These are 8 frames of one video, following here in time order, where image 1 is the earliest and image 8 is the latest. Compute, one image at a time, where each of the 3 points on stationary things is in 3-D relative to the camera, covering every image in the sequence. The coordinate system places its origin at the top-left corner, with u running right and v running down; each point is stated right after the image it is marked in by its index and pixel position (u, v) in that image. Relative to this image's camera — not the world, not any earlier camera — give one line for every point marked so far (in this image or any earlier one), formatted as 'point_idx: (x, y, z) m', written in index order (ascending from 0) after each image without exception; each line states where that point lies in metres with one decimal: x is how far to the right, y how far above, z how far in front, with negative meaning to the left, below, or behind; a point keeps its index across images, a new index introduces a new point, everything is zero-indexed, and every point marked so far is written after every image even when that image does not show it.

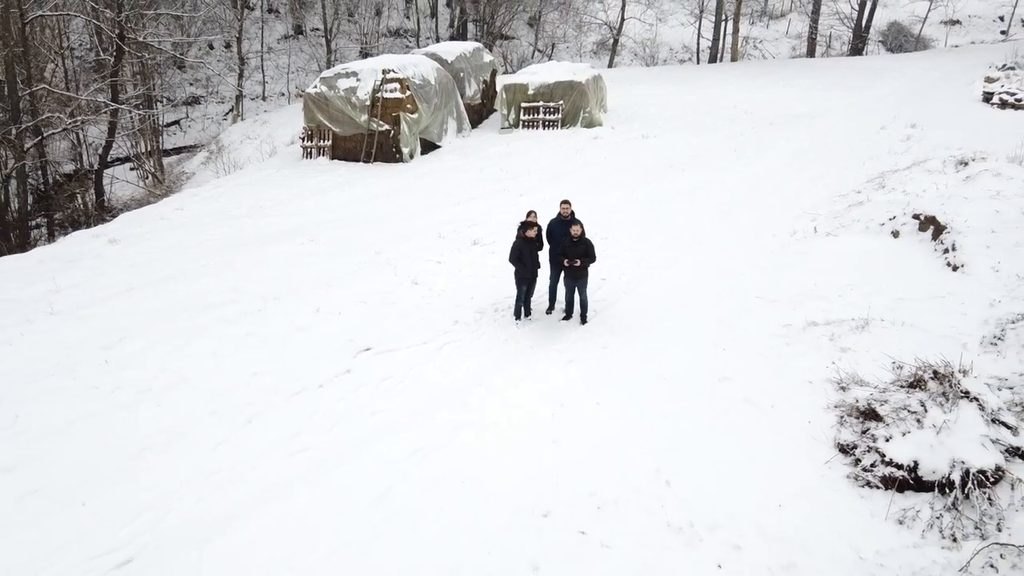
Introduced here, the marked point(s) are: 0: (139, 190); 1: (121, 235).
0: (-6.6, +1.7, +14.4) m
1: (-3.6, +0.5, +7.7) m
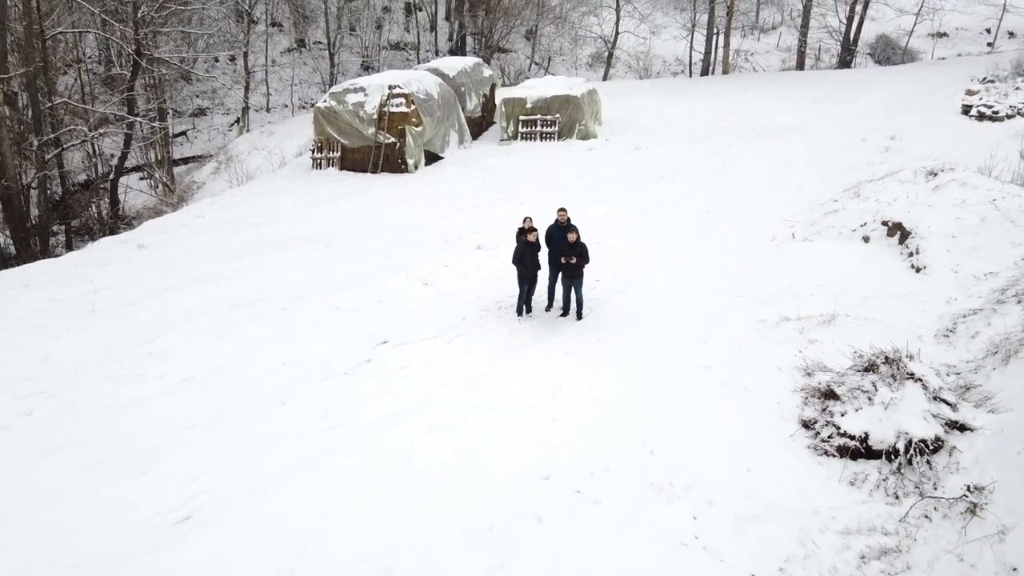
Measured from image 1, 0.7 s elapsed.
0: (-6.6, +1.6, +15.0) m
1: (-3.6, +0.5, +8.2) m
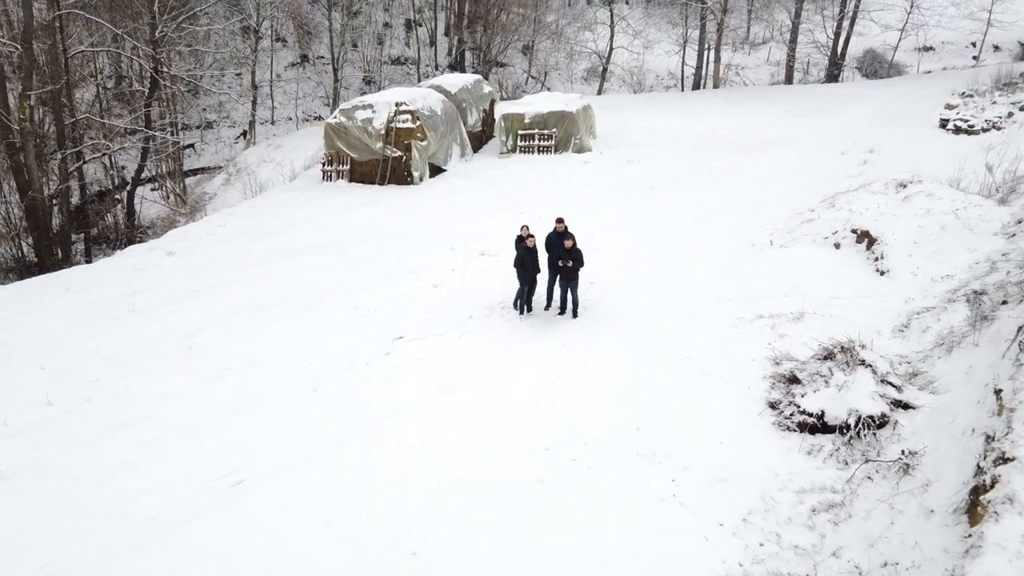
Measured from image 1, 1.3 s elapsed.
0: (-6.6, +1.5, +15.6) m
1: (-3.6, +0.4, +8.8) m
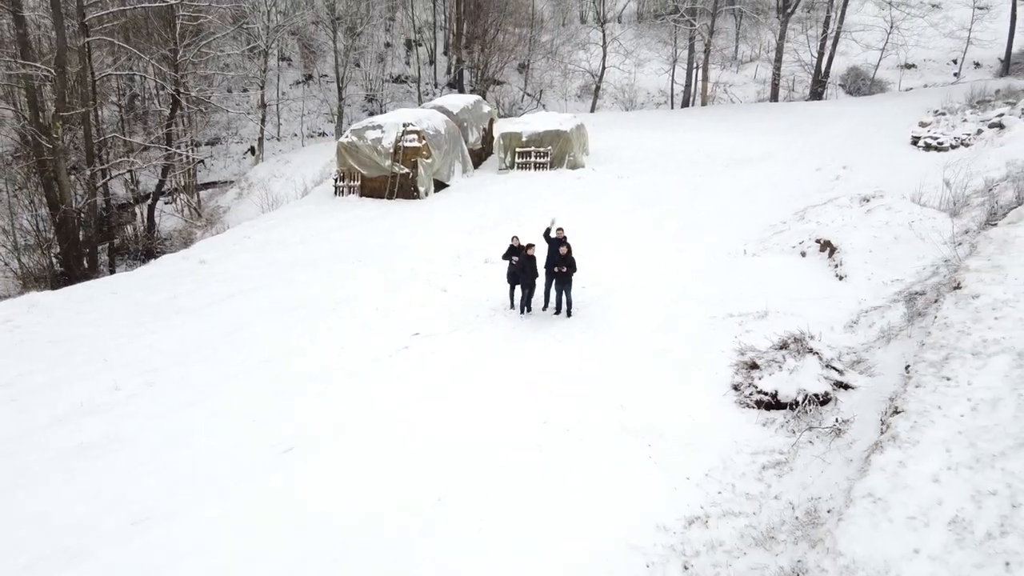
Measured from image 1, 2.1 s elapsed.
0: (-6.7, +1.3, +16.4) m
1: (-3.6, +0.4, +9.7) m
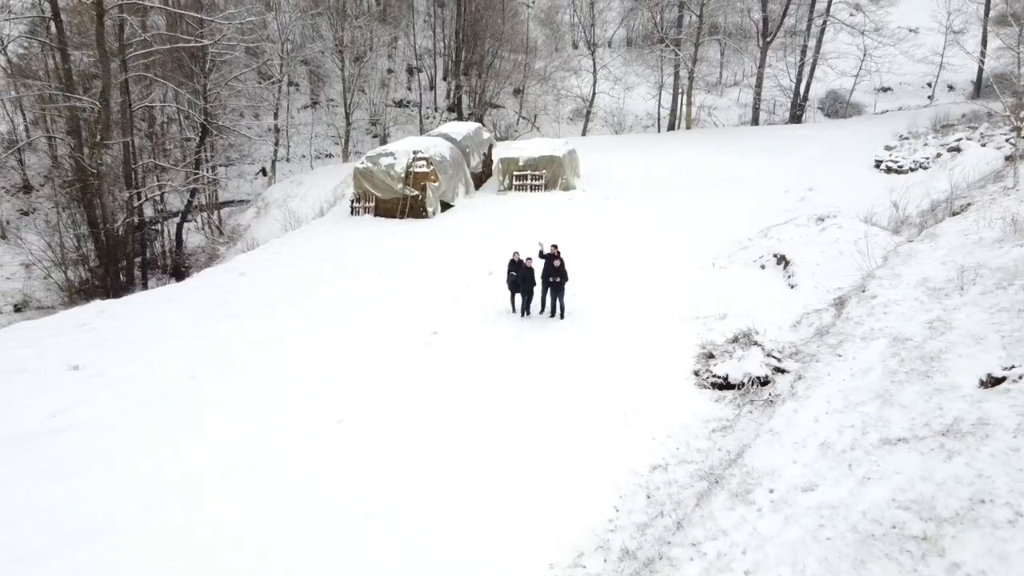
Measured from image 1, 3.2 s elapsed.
0: (-6.7, +1.0, +17.8) m
1: (-3.6, +0.3, +11.0) m
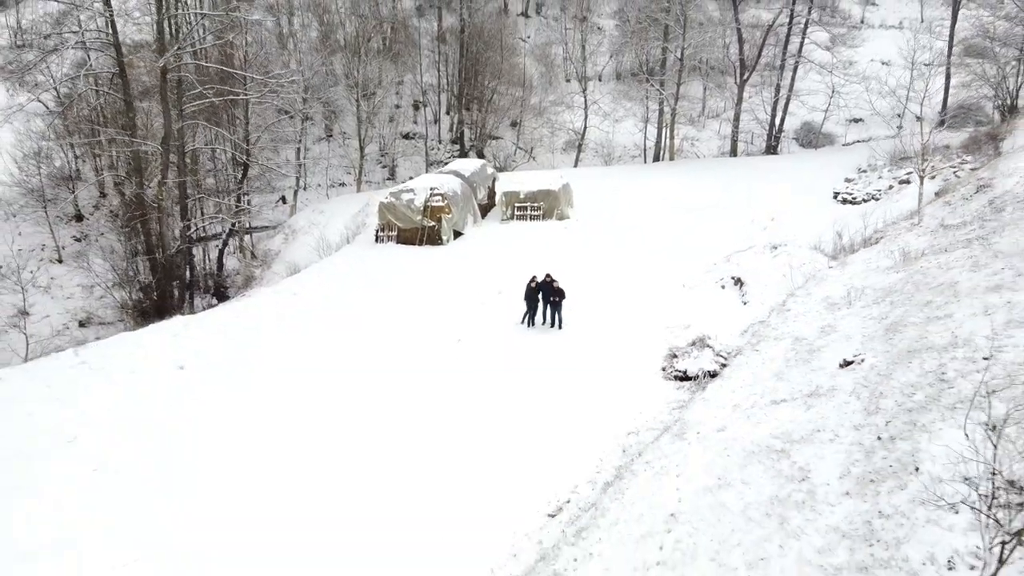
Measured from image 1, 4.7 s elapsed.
0: (-6.7, +0.6, +20.0) m
1: (-3.5, 0.0, +13.2) m
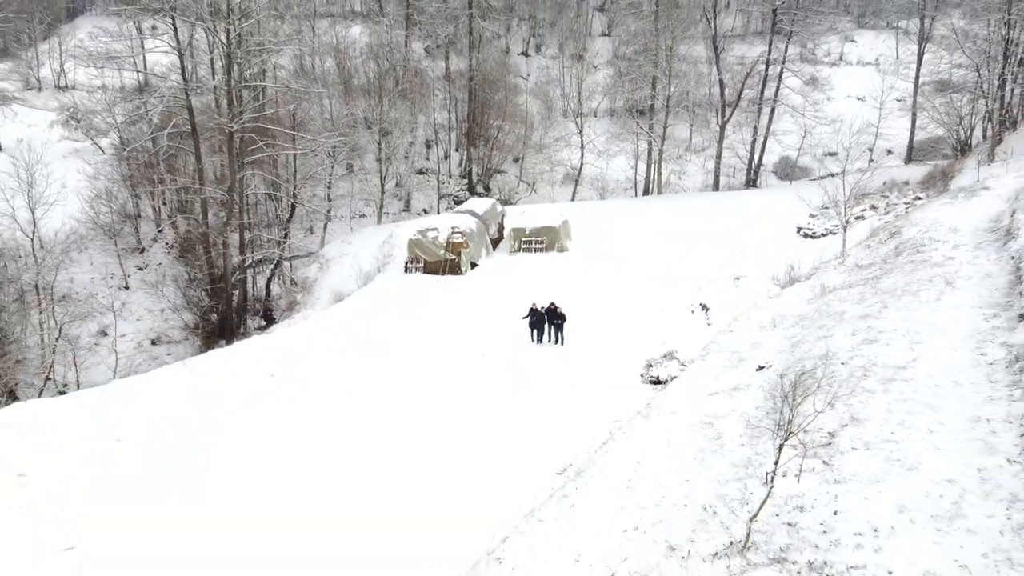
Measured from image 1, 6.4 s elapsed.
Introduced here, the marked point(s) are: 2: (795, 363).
0: (-6.5, 0.0, +23.0) m
1: (-3.3, -0.5, +16.2) m
2: (+3.2, -0.8, +9.2) m
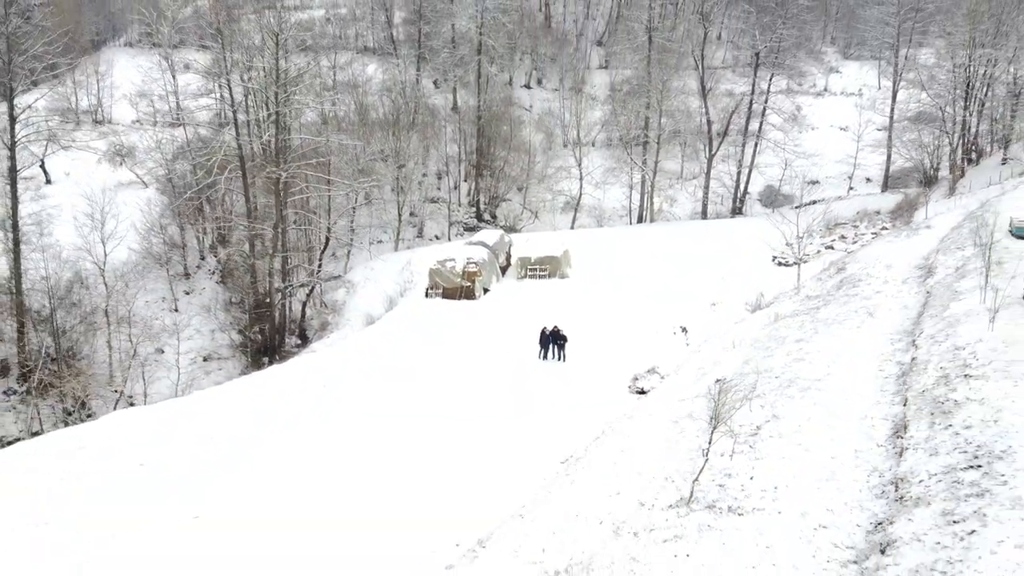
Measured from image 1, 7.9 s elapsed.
0: (-6.3, -0.7, +25.8) m
1: (-3.1, -1.1, +19.1) m
2: (+3.4, -1.3, +12.0) m
